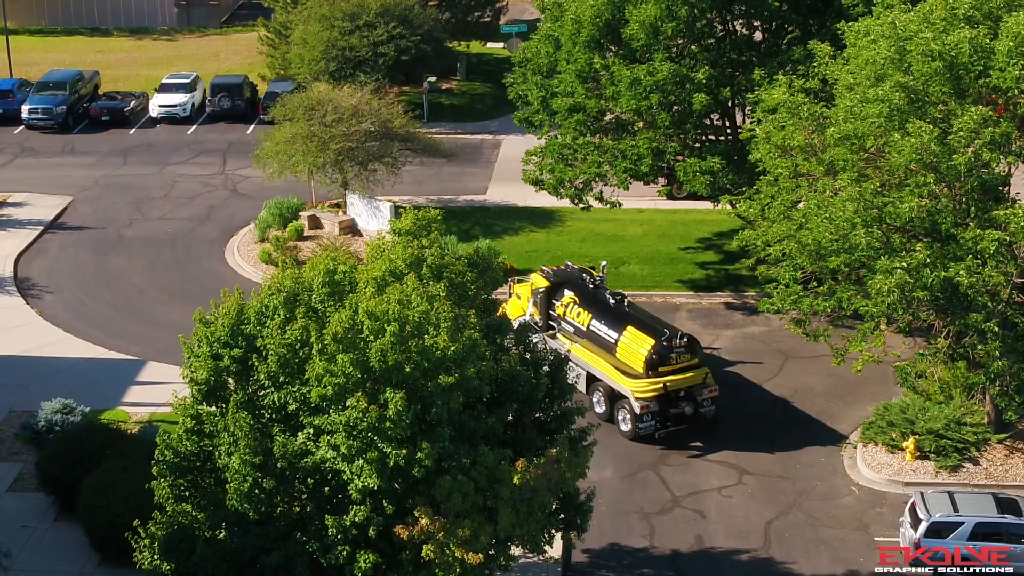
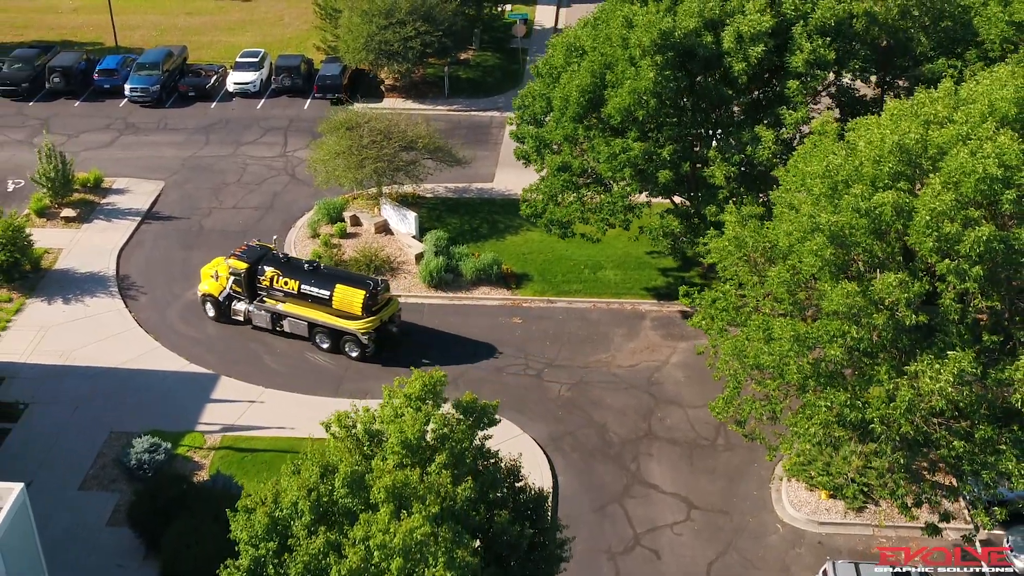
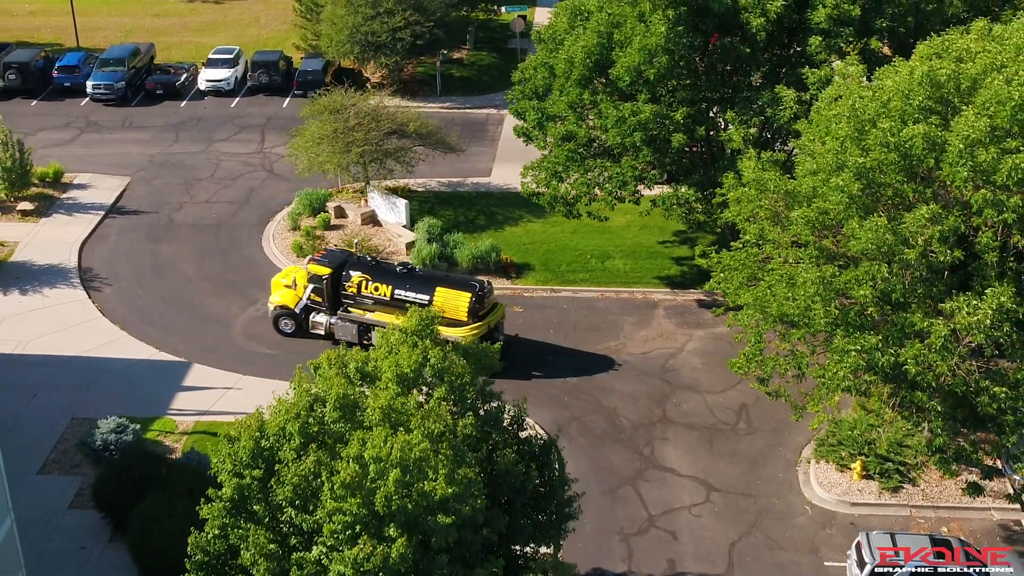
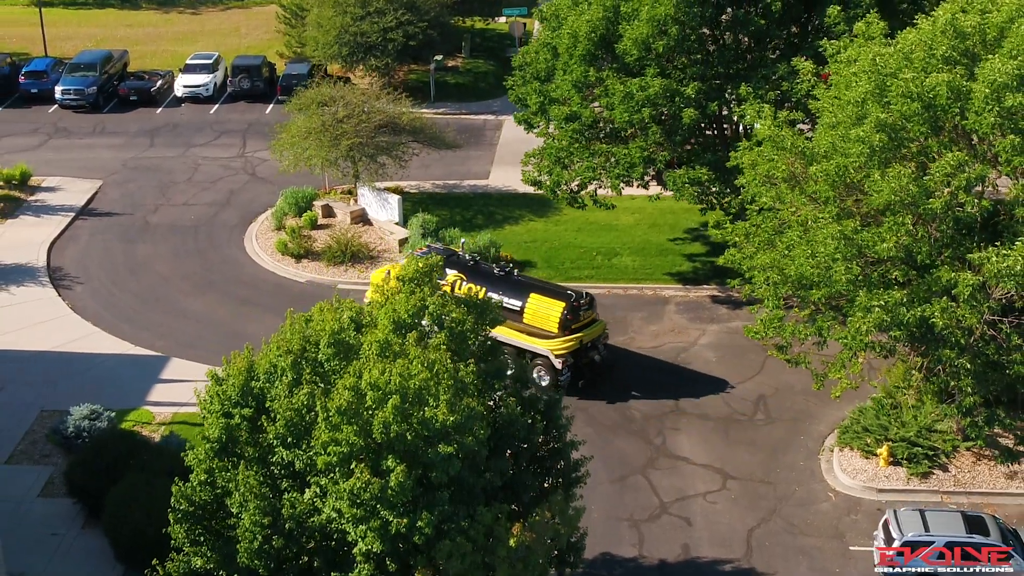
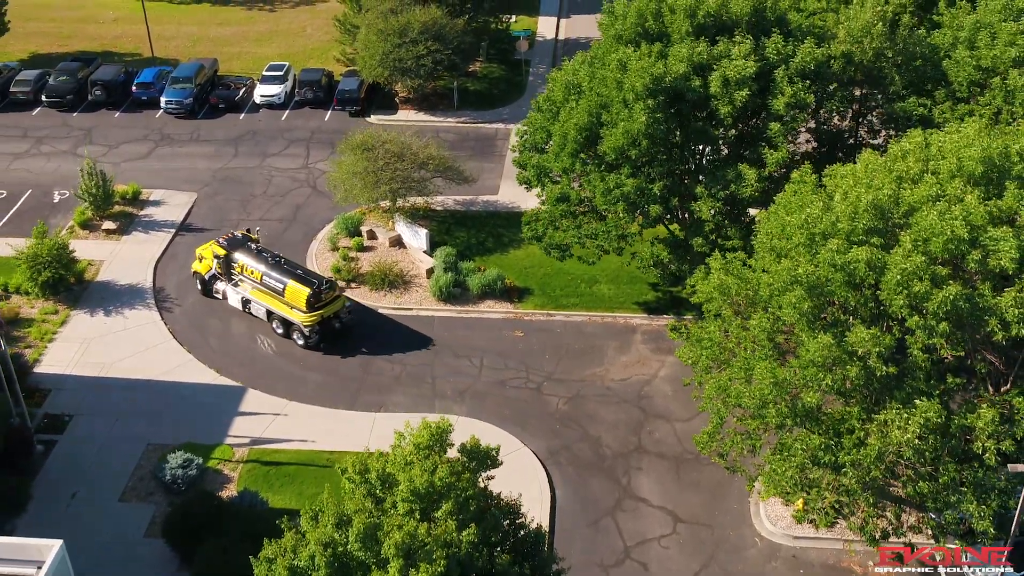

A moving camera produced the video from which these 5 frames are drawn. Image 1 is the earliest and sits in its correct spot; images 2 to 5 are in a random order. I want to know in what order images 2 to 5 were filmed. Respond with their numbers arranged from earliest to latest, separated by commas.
4, 3, 2, 5
